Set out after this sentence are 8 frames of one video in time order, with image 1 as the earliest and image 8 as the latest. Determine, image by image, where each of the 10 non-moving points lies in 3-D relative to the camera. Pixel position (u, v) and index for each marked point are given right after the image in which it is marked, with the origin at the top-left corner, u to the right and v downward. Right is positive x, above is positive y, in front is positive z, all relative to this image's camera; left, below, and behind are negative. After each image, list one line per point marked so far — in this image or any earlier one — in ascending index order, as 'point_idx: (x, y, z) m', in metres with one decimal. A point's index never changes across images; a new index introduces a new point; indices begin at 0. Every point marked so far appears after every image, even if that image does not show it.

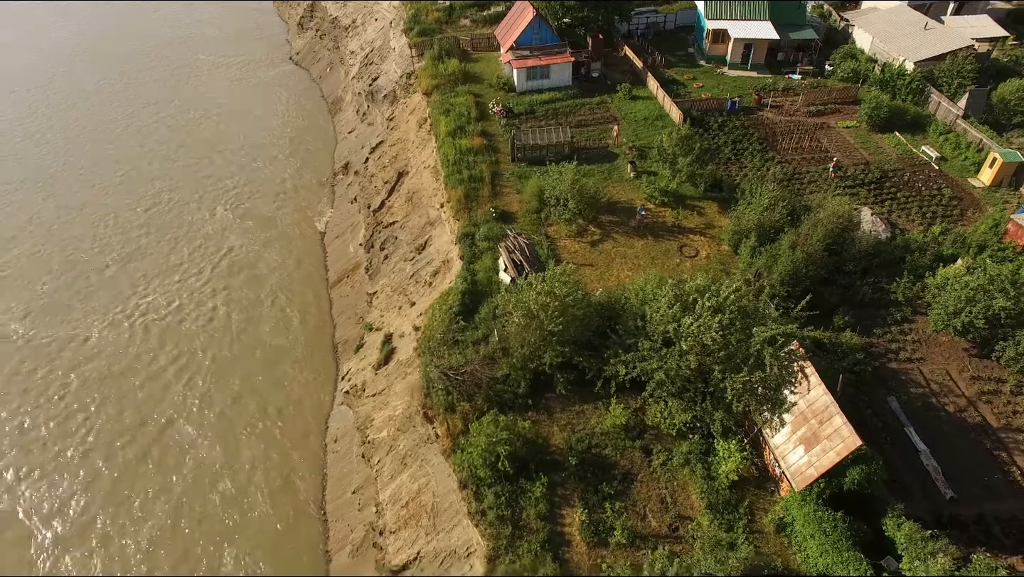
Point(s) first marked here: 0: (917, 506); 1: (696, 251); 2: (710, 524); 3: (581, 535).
0: (+8.9, -4.8, +14.1) m
1: (+5.7, +1.2, +19.6) m
2: (+4.4, -5.1, +13.7) m
3: (+1.6, -5.3, +13.6) m
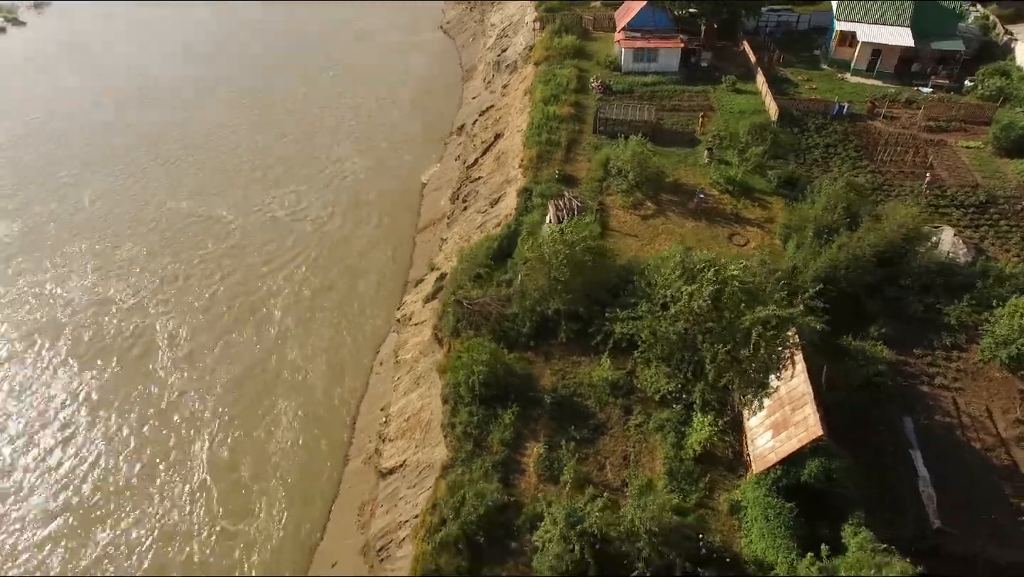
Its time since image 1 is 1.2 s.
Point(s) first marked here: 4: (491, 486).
0: (+7.8, -4.9, +13.1) m
1: (+7.0, +1.4, +19.1) m
2: (+3.3, -4.3, +13.6) m
3: (+0.6, -4.0, +14.2) m
4: (-0.4, -4.3, +13.8) m
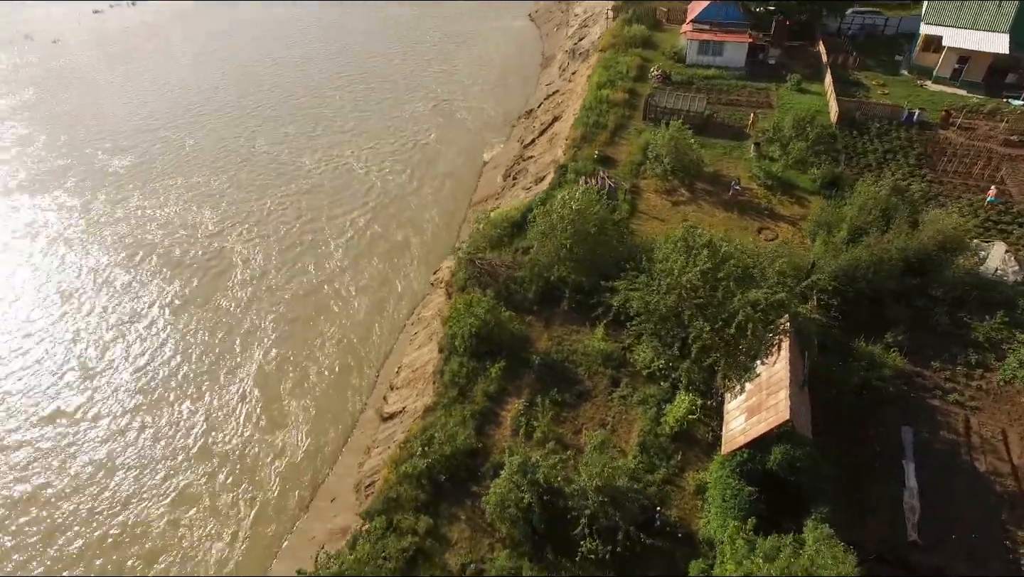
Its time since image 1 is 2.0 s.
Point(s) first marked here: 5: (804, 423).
0: (+6.8, -4.8, +12.5) m
1: (+7.6, +1.5, +18.5) m
2: (+2.6, -3.7, +13.6) m
3: (0.0, -3.0, +14.5) m
4: (-1.0, -3.2, +14.3) m
5: (+5.7, -2.7, +12.4) m
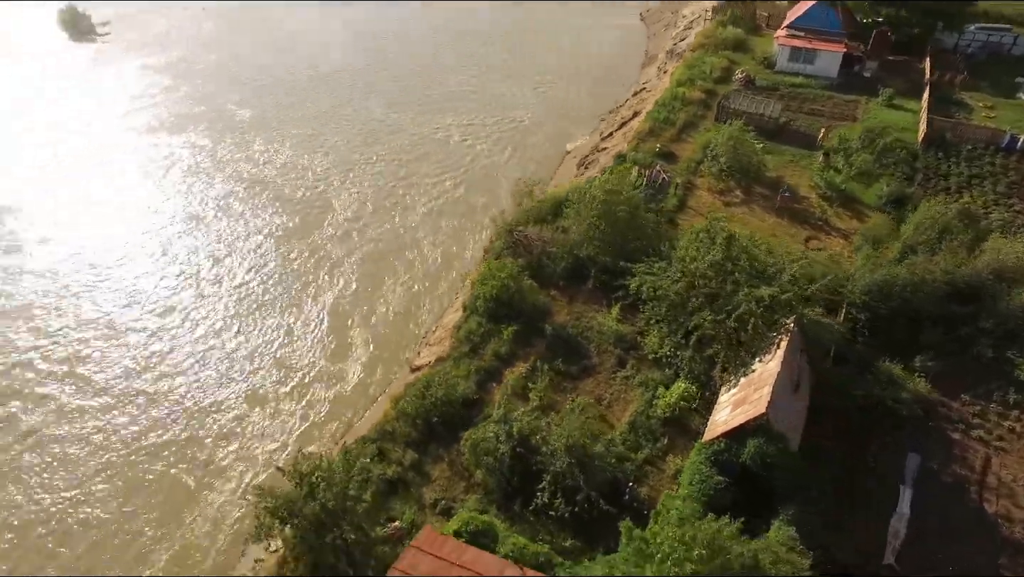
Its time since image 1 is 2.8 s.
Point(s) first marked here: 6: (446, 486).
0: (+6.1, -4.9, +12.1) m
1: (+8.7, +1.2, +17.9) m
2: (+2.4, -3.2, +13.9) m
3: (0.0, -2.2, +15.1) m
4: (-1.1, -2.2, +15.1) m
5: (+5.3, -2.7, +12.2) m
6: (-1.3, -4.1, +13.1) m
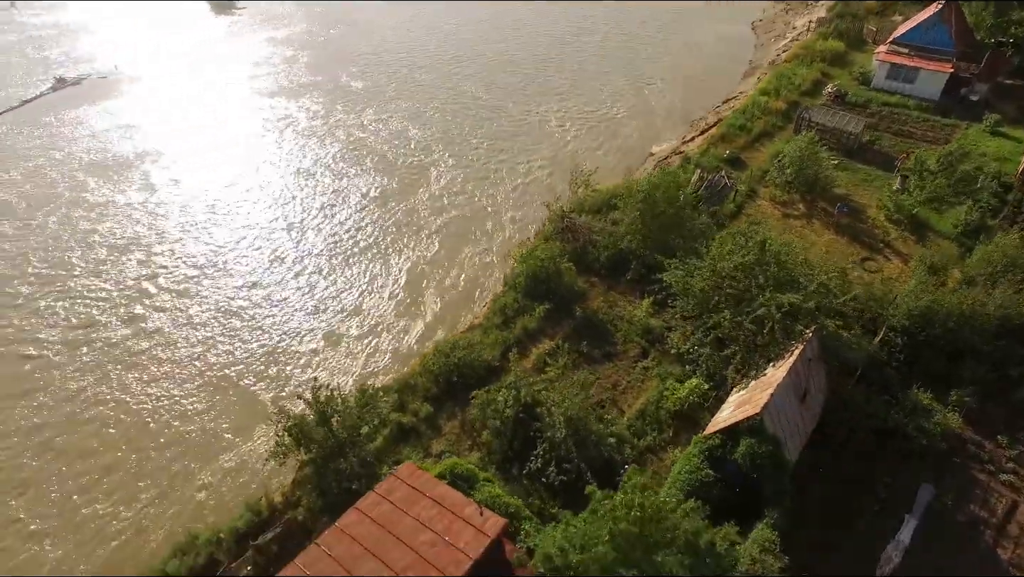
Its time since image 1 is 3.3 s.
0: (+5.8, -5.1, +11.9) m
1: (+9.9, +0.6, +17.3) m
2: (+2.5, -3.0, +14.2) m
3: (+0.5, -1.7, +15.8) m
4: (-0.5, -1.6, +15.9) m
5: (+5.2, -2.8, +12.2) m
6: (-1.2, -3.3, +14.0) m
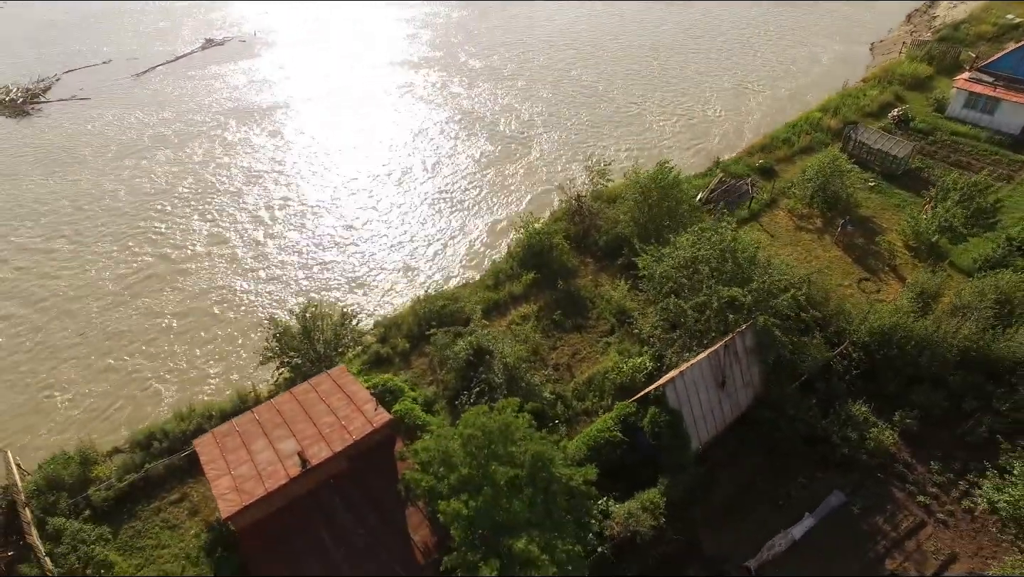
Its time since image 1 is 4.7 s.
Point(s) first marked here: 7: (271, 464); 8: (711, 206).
0: (+3.9, -4.9, +12.7) m
1: (+9.6, 0.0, +17.2) m
2: (+1.4, -2.3, +15.5) m
3: (0.0, -0.8, +17.4) m
4: (-1.0, -0.5, +17.7) m
5: (+3.7, -2.5, +13.0) m
6: (-2.3, -2.1, +16.0) m
7: (-4.0, -2.9, +10.6) m
8: (+6.2, +2.5, +19.6) m
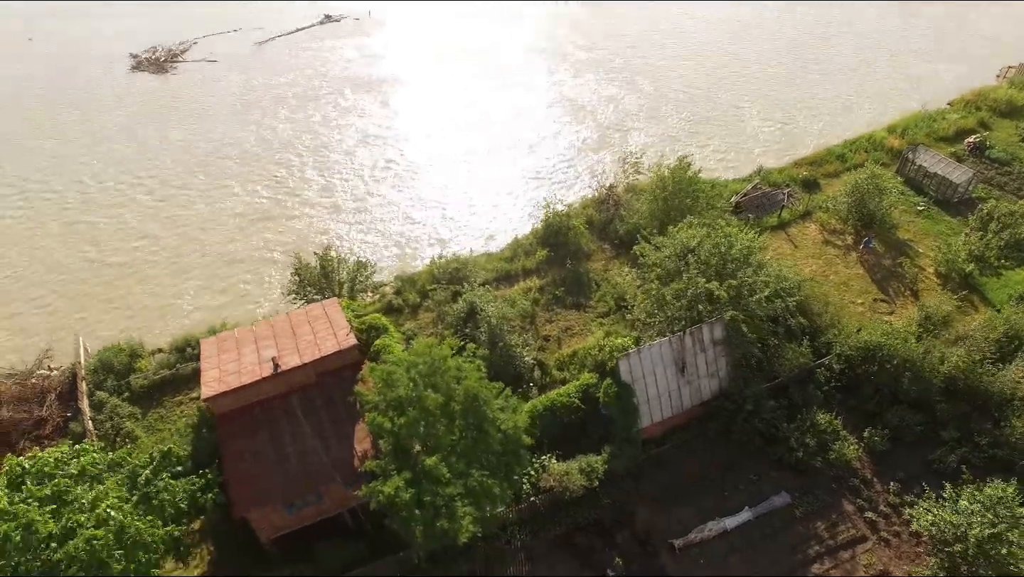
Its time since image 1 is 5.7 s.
0: (+2.7, -4.5, +13.3) m
1: (+9.7, -0.5, +16.7) m
2: (+1.1, -1.7, +16.4) m
3: (+0.2, 0.0, +18.5) m
4: (-0.7, +0.4, +18.9) m
5: (+2.9, -2.2, +13.6) m
6: (-2.5, -1.0, +17.5) m
7: (-5.0, -1.5, +12.4) m
8: (+7.1, +2.3, +19.6) m
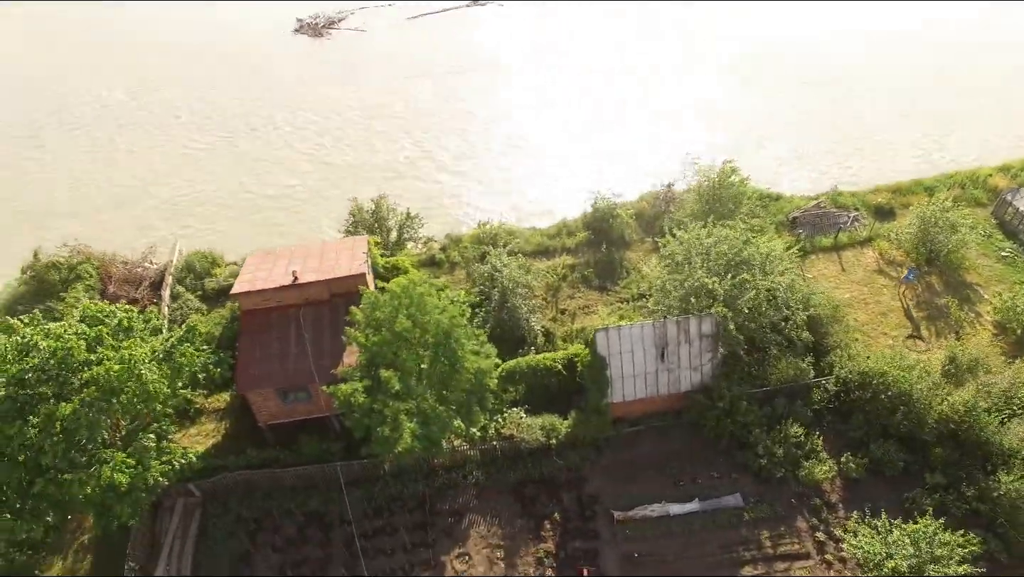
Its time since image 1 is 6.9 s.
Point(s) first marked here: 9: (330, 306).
0: (+1.8, -4.1, +13.9) m
1: (+10.0, -1.4, +15.8) m
2: (+1.4, -1.1, +17.2) m
3: (+1.2, +0.7, +19.4) m
4: (+0.5, +1.3, +20.0) m
5: (+2.5, -1.8, +14.1) m
6: (-1.7, +0.2, +19.0) m
7: (-5.3, +0.3, +14.5) m
8: (+8.5, +1.8, +19.1) m
9: (-4.1, -0.4, +14.5) m
